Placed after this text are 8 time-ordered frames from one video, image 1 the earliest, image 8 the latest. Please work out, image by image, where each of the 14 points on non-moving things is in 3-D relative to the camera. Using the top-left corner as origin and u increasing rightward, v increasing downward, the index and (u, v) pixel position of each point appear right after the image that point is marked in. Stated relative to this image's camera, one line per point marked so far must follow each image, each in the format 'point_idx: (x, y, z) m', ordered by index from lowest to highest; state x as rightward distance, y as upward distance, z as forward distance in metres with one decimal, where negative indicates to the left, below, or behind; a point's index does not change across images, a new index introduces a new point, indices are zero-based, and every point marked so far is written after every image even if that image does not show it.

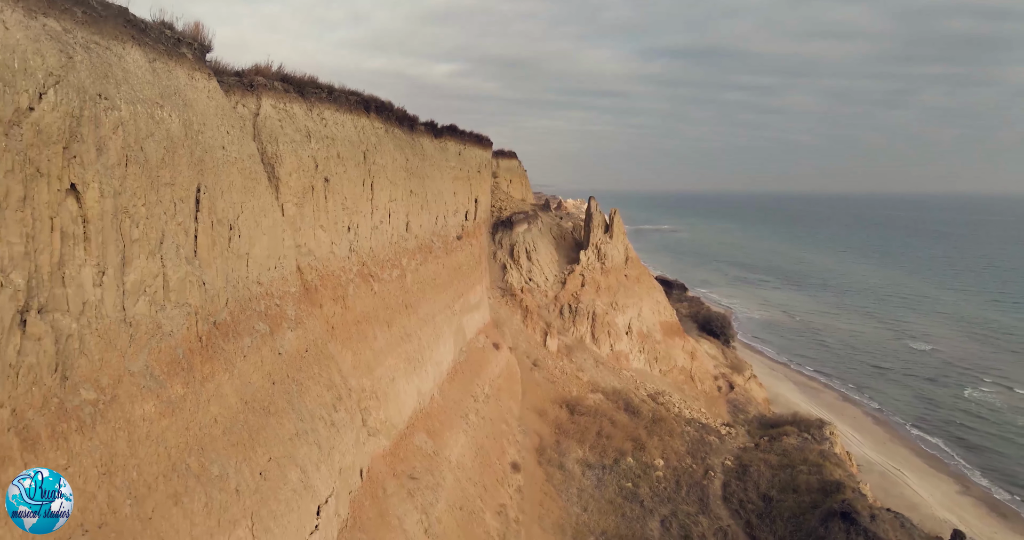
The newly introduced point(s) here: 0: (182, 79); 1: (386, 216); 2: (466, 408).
0: (-2.7, +1.6, +5.3) m
1: (-1.9, +0.8, +9.9) m
2: (-0.8, -2.3, +10.9) m
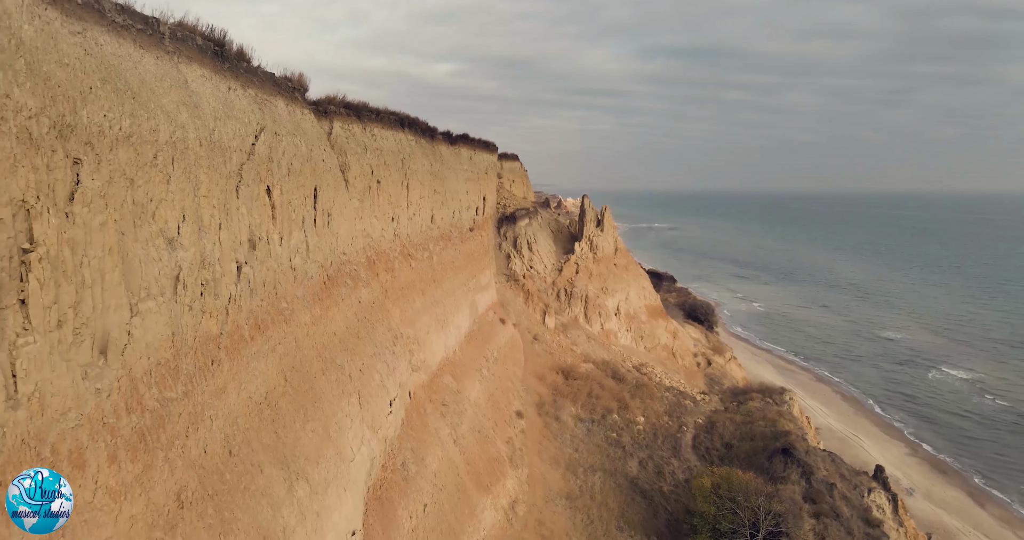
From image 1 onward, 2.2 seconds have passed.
0: (-2.6, +1.9, +8.0) m
1: (-1.8, +1.1, +12.5) m
2: (-0.7, -2.0, +13.6) m
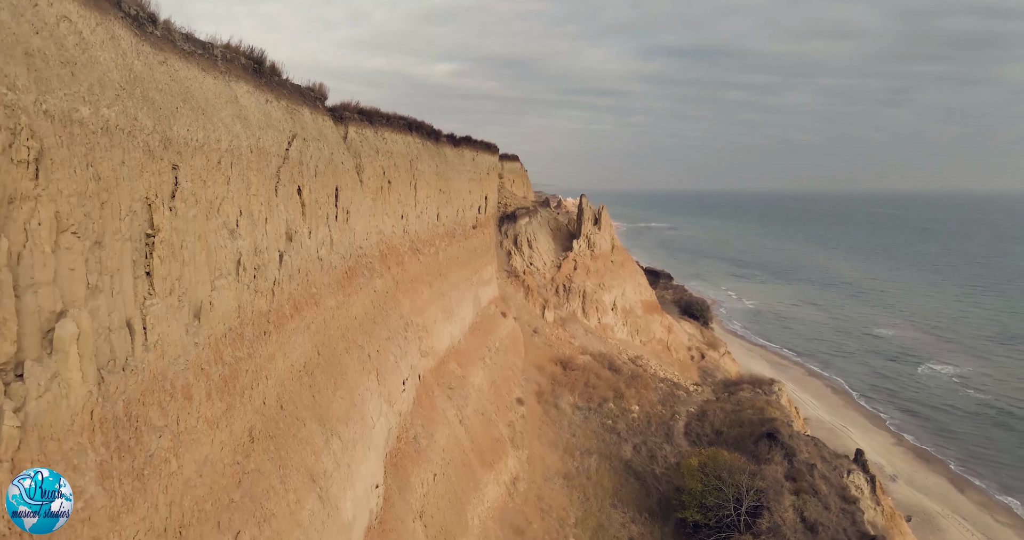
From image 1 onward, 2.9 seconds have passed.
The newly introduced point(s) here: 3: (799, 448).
0: (-2.6, +2.0, +8.9) m
1: (-1.8, +1.3, +13.4) m
2: (-0.7, -1.9, +14.5) m
3: (+6.3, -3.9, +14.2) m
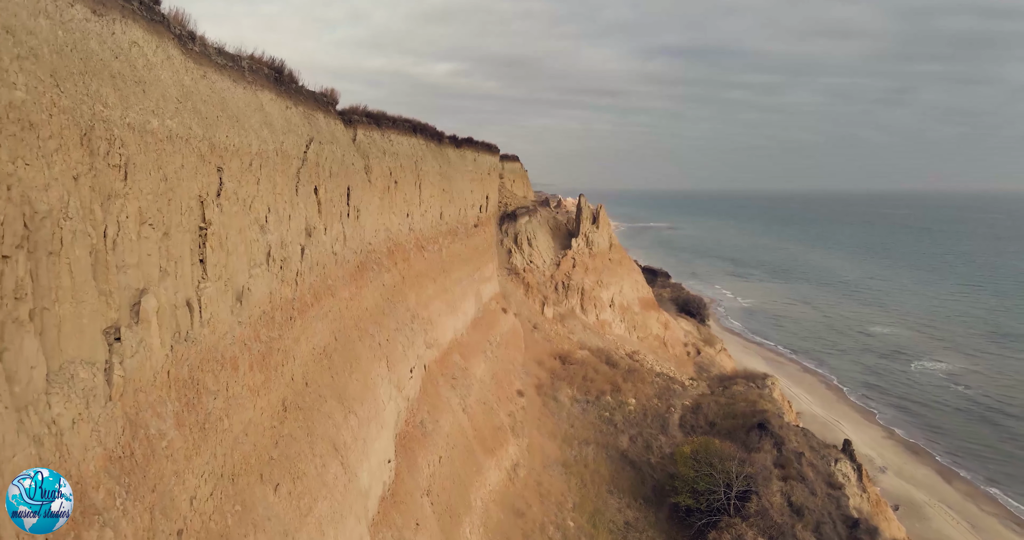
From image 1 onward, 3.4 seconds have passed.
0: (-2.6, +2.1, +9.5) m
1: (-1.8, +1.3, +14.0) m
2: (-0.7, -1.8, +15.1) m
3: (+6.3, -3.8, +14.7) m
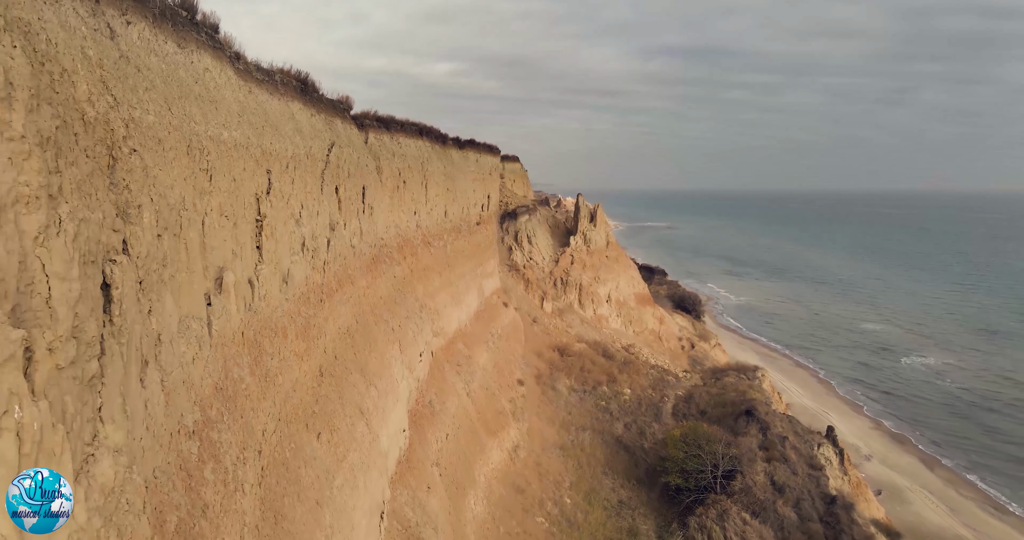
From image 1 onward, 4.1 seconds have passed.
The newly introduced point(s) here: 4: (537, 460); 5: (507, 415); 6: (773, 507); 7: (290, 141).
0: (-2.5, +2.2, +10.3) m
1: (-1.8, +1.4, +14.8) m
2: (-0.6, -1.7, +15.9) m
3: (+6.3, -3.7, +15.6) m
4: (+0.5, -4.0, +13.6) m
5: (-0.1, -3.1, +13.8) m
6: (+5.0, -4.5, +12.4) m
7: (-2.3, +1.3, +6.7) m
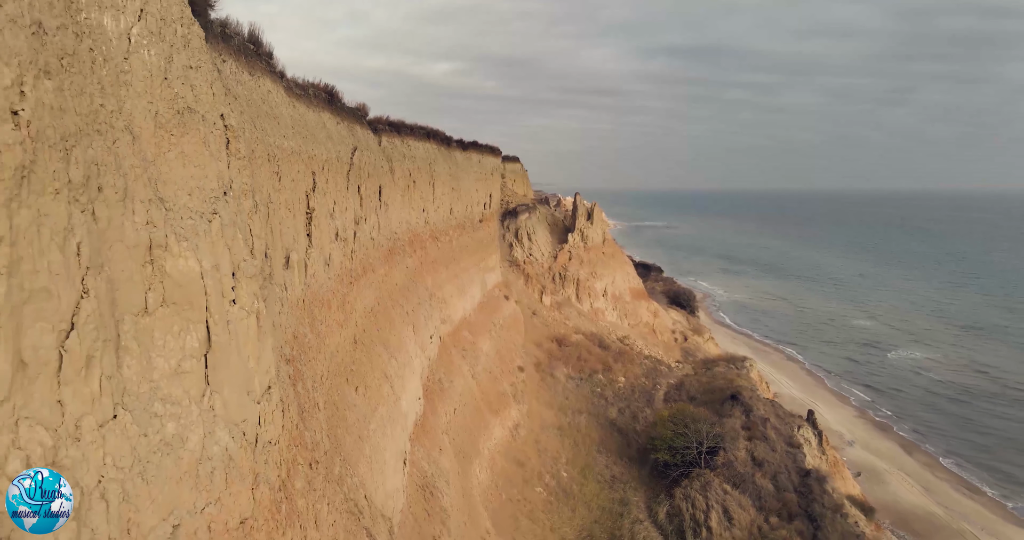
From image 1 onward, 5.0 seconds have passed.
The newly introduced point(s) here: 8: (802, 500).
0: (-2.5, +2.4, +11.5) m
1: (-1.7, +1.6, +16.0) m
2: (-0.6, -1.5, +17.1) m
3: (+6.3, -3.5, +16.7) m
4: (+0.6, -3.8, +14.8) m
5: (-0.1, -2.9, +14.9) m
6: (+5.0, -4.3, +13.5) m
7: (-2.3, +1.5, +7.8) m
8: (+5.9, -4.7, +13.3) m
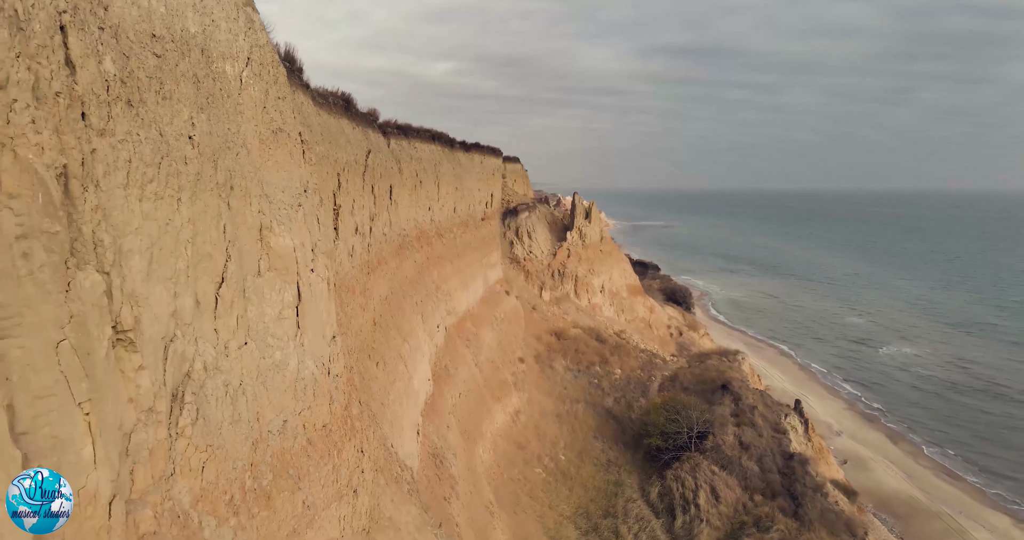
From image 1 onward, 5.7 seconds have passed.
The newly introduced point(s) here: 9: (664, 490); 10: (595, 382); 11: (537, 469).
0: (-2.5, +2.5, +12.3) m
1: (-1.7, +1.7, +16.8) m
2: (-0.6, -1.4, +17.9) m
3: (+6.3, -3.4, +17.6) m
4: (+0.6, -3.7, +15.6) m
5: (-0.1, -2.8, +15.8) m
6: (+5.0, -4.2, +14.4) m
7: (-2.2, +1.6, +8.7) m
8: (+5.9, -4.6, +14.1) m
9: (+3.2, -4.6, +13.6) m
10: (+2.4, -3.2, +19.1) m
11: (+0.5, -4.2, +13.7) m
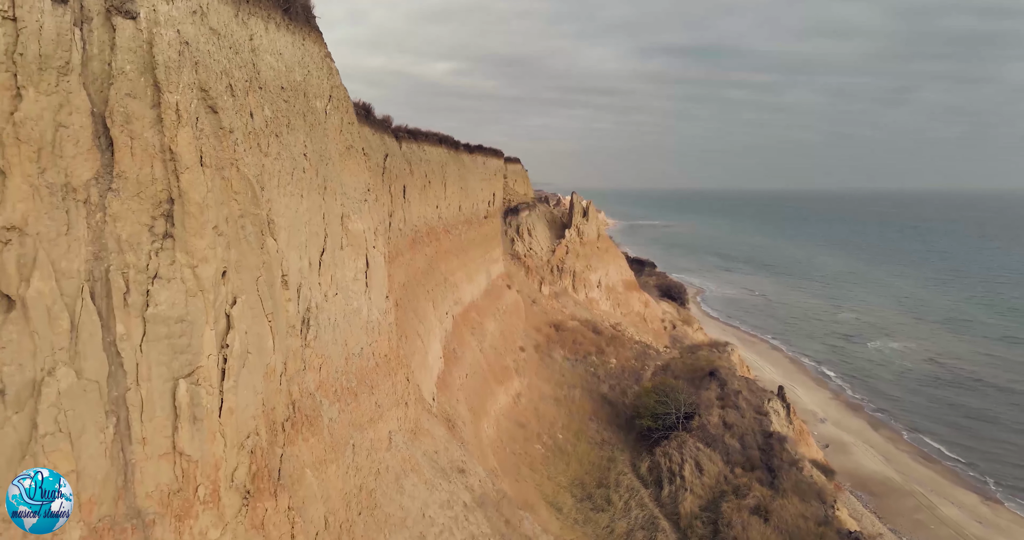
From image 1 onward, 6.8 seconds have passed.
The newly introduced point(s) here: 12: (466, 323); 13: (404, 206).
0: (-2.5, +2.6, +13.6) m
1: (-1.7, +1.9, +18.1) m
2: (-0.6, -1.2, +19.2) m
3: (+6.4, -3.2, +18.9) m
4: (+0.6, -3.5, +16.9) m
5: (0.0, -2.6, +17.0) m
6: (+5.0, -4.1, +15.7) m
7: (-2.2, +1.7, +9.9) m
8: (+6.0, -4.4, +15.4) m
9: (+3.2, -4.4, +14.9) m
10: (+2.4, -3.1, +20.3) m
11: (+0.6, -4.0, +15.0) m
12: (-1.1, -1.3, +16.0) m
13: (-2.1, +1.2, +12.5) m
